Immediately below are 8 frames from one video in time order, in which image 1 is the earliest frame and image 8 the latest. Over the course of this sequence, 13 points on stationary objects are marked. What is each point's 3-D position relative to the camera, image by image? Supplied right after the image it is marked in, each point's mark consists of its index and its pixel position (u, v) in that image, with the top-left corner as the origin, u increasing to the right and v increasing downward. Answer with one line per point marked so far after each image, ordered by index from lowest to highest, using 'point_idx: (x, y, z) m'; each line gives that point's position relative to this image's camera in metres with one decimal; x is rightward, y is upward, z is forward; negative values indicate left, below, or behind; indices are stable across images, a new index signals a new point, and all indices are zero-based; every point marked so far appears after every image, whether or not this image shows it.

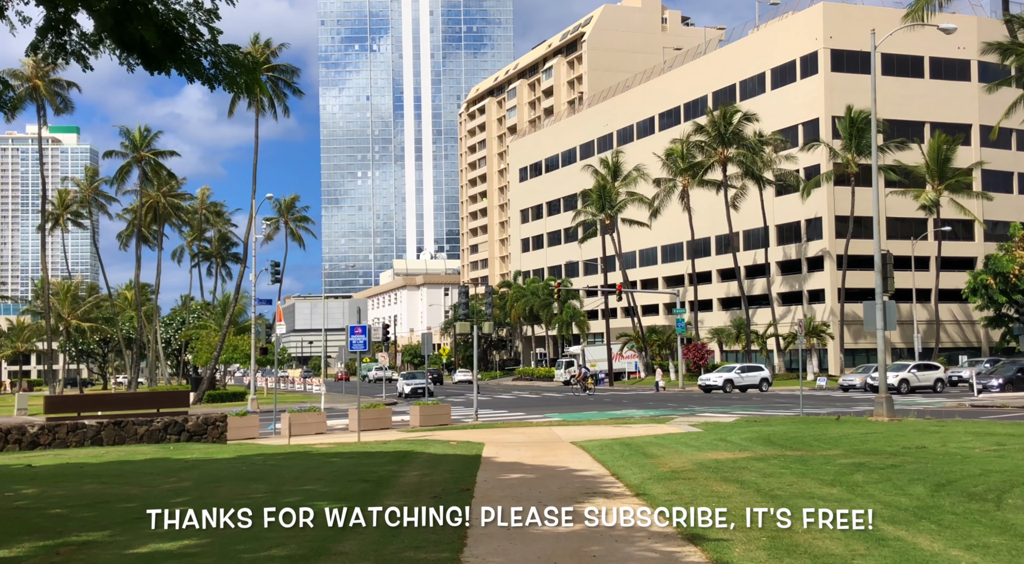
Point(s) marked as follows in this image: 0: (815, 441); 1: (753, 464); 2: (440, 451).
0: (+5.4, -2.9, +17.7) m
1: (+3.4, -2.5, +13.7) m
2: (-1.3, -3.1, +18.0) m
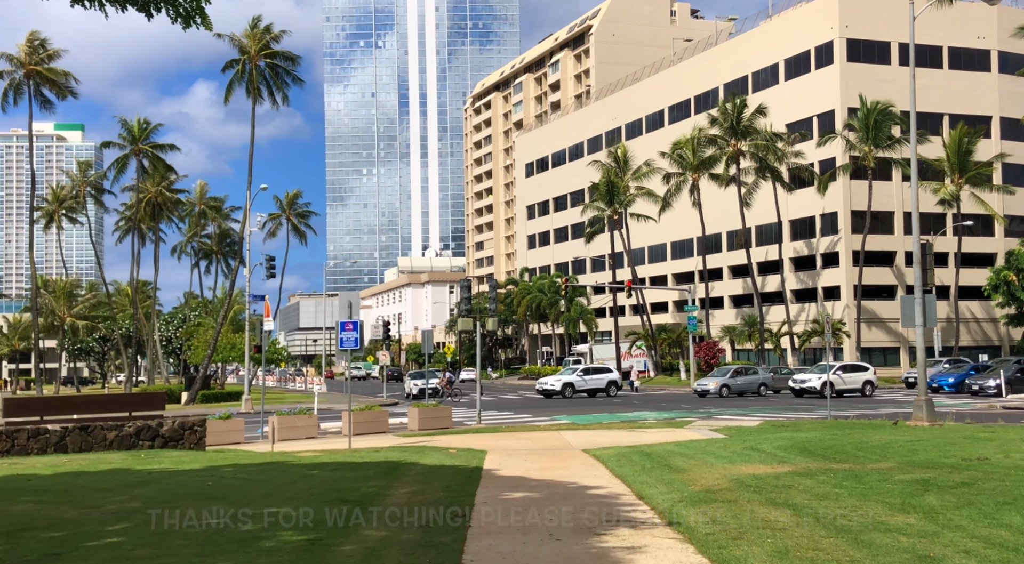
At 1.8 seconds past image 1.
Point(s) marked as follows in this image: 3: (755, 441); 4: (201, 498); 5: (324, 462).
0: (+5.5, -2.7, +15.7) m
1: (+3.4, -2.4, +11.7) m
2: (-1.2, -2.9, +16.1) m
3: (+4.5, -2.9, +18.1) m
4: (-3.7, -2.6, +11.7) m
5: (-3.1, -3.0, +16.3) m
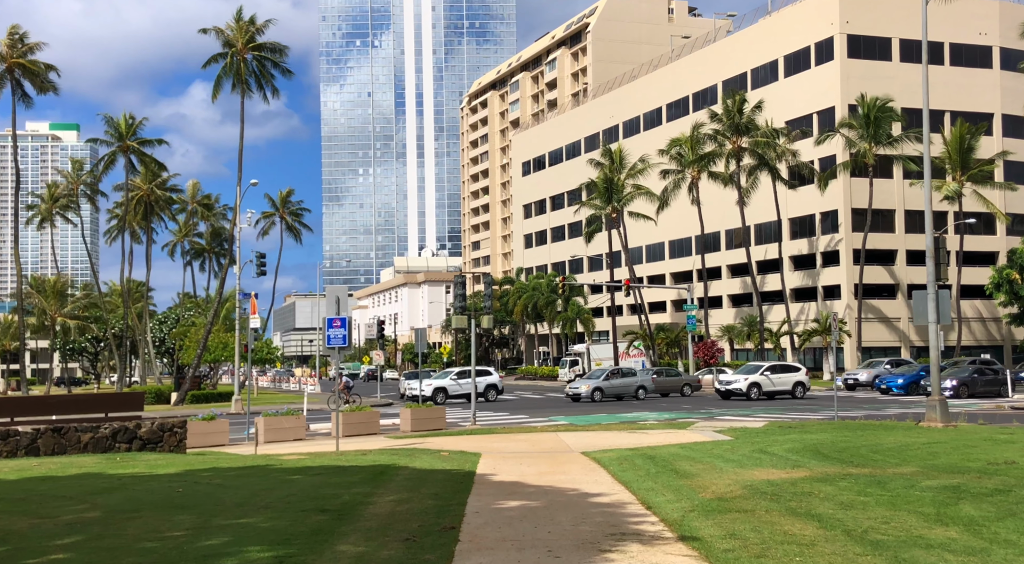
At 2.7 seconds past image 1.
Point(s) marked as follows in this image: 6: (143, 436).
0: (+5.5, -2.6, +14.8) m
1: (+3.4, -2.2, +10.8) m
2: (-1.3, -2.8, +15.1) m
3: (+4.4, -2.8, +17.2) m
4: (-3.7, -2.4, +10.8) m
5: (-3.2, -2.9, +15.3) m
6: (-7.2, -3.0, +19.4) m
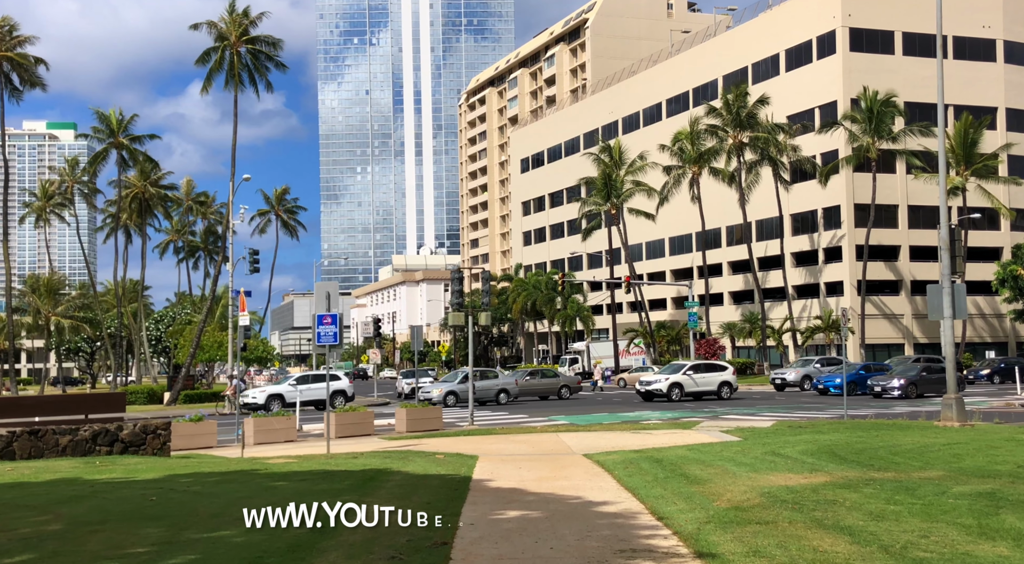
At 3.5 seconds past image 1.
0: (+5.4, -2.5, +14.0) m
1: (+3.4, -2.1, +10.0) m
2: (-1.3, -2.7, +14.3) m
3: (+4.4, -2.7, +16.4) m
4: (-3.8, -2.4, +9.9) m
5: (-3.2, -2.8, +14.5) m
6: (-7.2, -2.9, +18.5) m
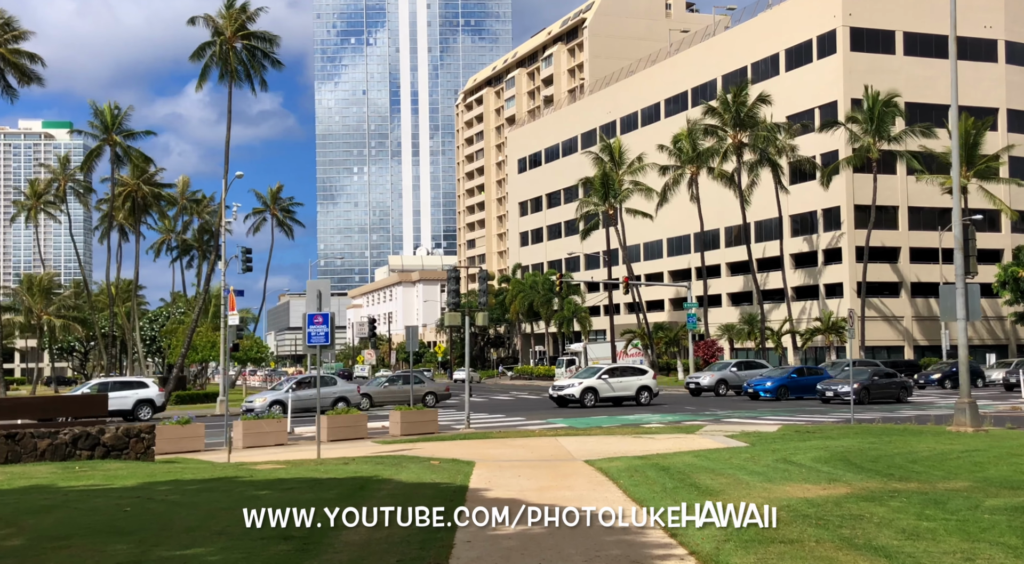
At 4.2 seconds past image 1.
0: (+5.4, -2.5, +13.2) m
1: (+3.4, -2.1, +9.2) m
2: (-1.3, -2.7, +13.6) m
3: (+4.4, -2.7, +15.7) m
4: (-3.8, -2.3, +9.2) m
5: (-3.2, -2.7, +13.8) m
6: (-7.3, -2.9, +17.8) m
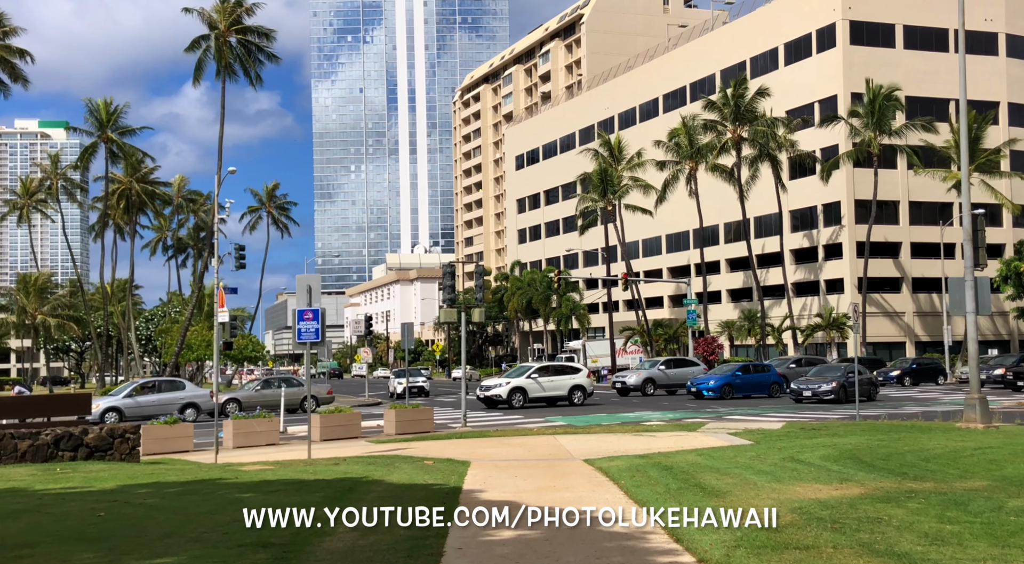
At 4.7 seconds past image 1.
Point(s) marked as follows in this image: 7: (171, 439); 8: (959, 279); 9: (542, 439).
0: (+5.4, -2.3, +12.7) m
1: (+3.3, -2.0, +8.7) m
2: (-1.4, -2.6, +13.0) m
3: (+4.3, -2.5, +15.1) m
4: (-3.8, -2.2, +8.6) m
5: (-3.2, -2.6, +13.2) m
6: (-7.3, -2.8, +17.2) m
7: (-6.6, -3.1, +19.4) m
8: (+8.9, 0.0, +19.9) m
9: (+0.6, -3.0, +19.2) m
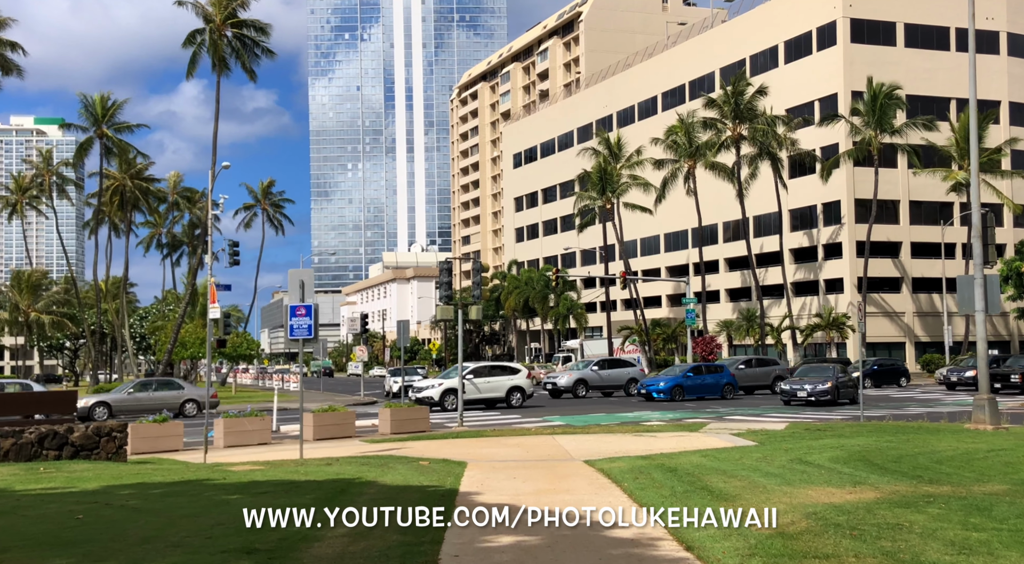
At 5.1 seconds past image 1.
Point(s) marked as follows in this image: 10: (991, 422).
0: (+5.3, -2.3, +12.2) m
1: (+3.3, -1.9, +8.2) m
2: (-1.4, -2.5, +12.5) m
3: (+4.3, -2.5, +14.7) m
4: (-3.8, -2.2, +8.1) m
5: (-3.3, -2.5, +12.7) m
6: (-7.4, -2.7, +16.7) m
7: (-6.7, -3.0, +18.9) m
8: (+8.9, +0.1, +19.5) m
9: (+0.5, -3.0, +18.7) m
10: (+8.9, -2.6, +18.5) m
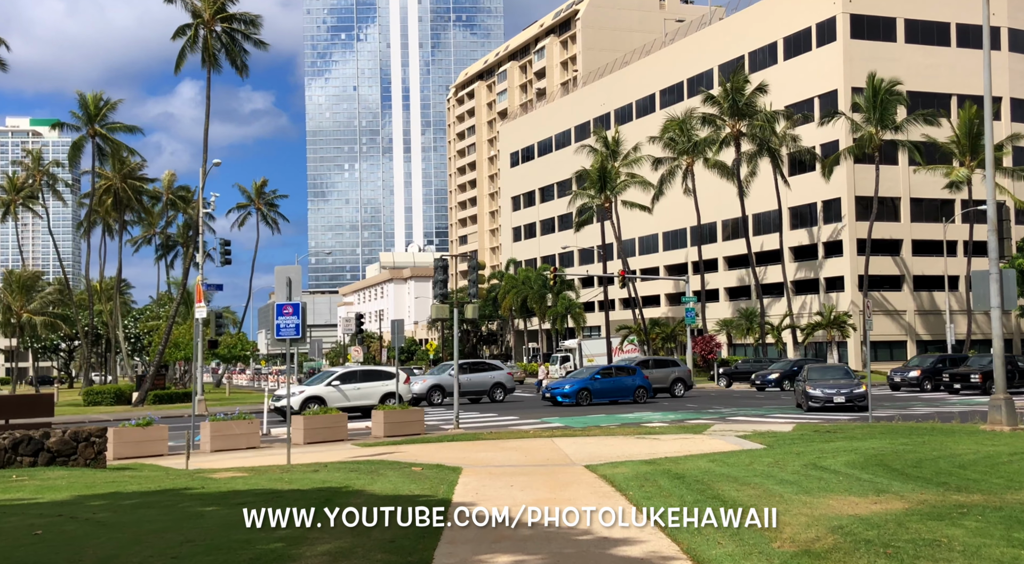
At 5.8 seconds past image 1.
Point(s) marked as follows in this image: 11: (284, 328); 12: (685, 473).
0: (+5.3, -2.2, +11.5) m
1: (+3.3, -1.9, +7.5) m
2: (-1.5, -2.4, +11.8) m
3: (+4.2, -2.4, +13.9) m
4: (-3.8, -2.1, +7.4) m
5: (-3.3, -2.5, +12.0) m
6: (-7.4, -2.7, +15.9) m
7: (-6.7, -2.9, +18.1) m
8: (+8.9, +0.2, +18.7) m
9: (+0.5, -2.9, +18.0) m
10: (+8.9, -2.5, +17.8) m
11: (-3.8, -0.8, +16.5) m
12: (+2.1, -2.3, +12.0) m
